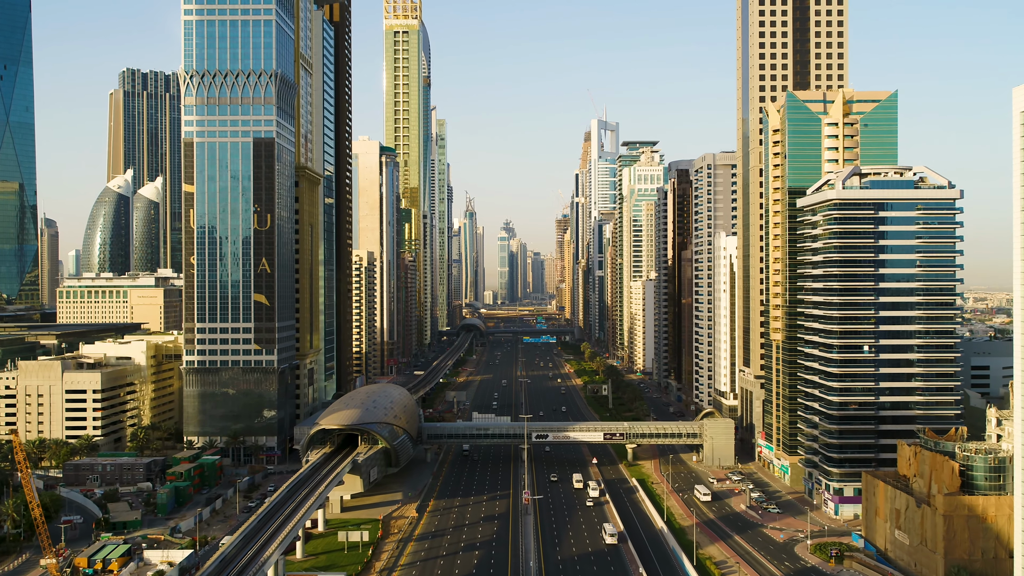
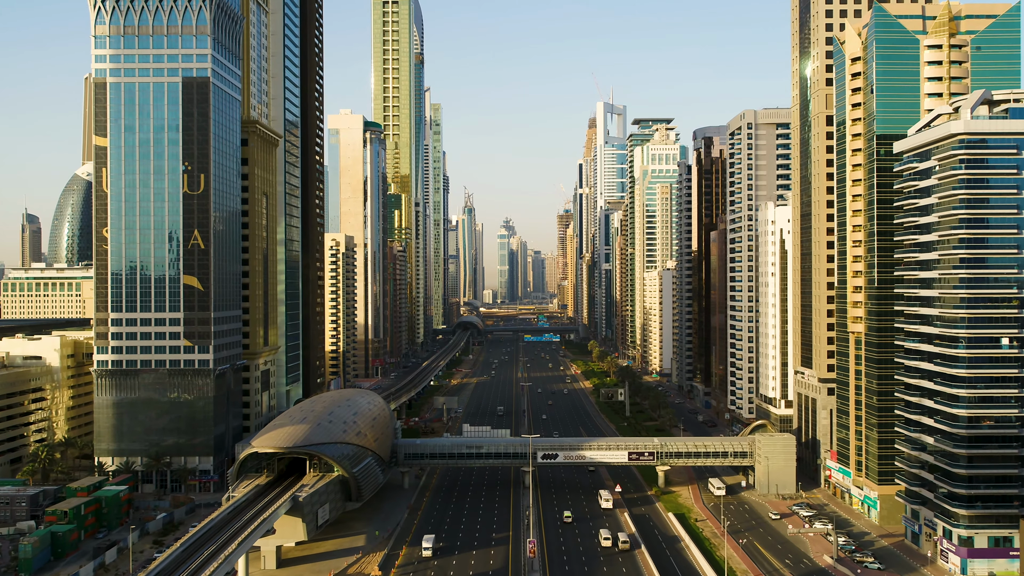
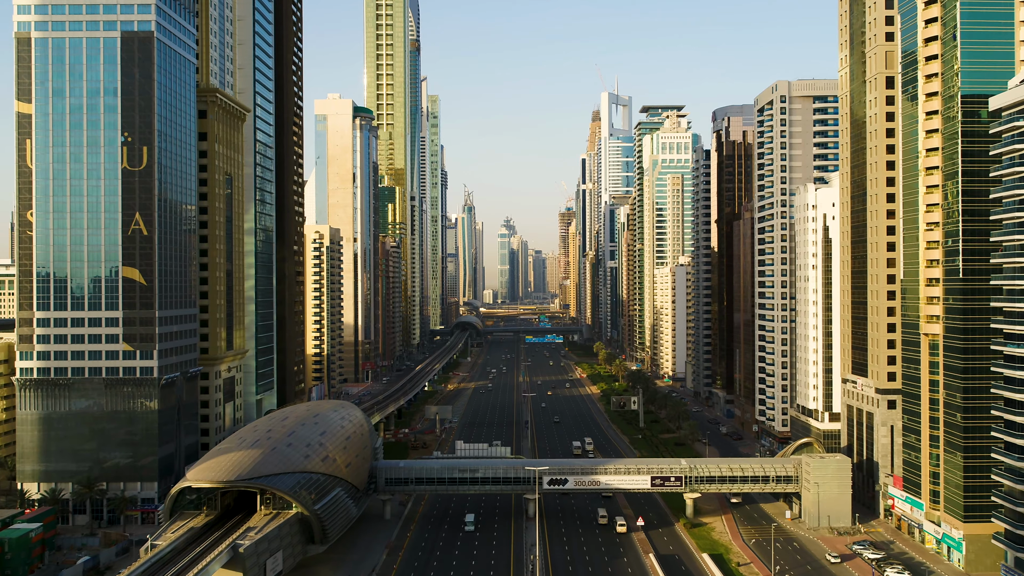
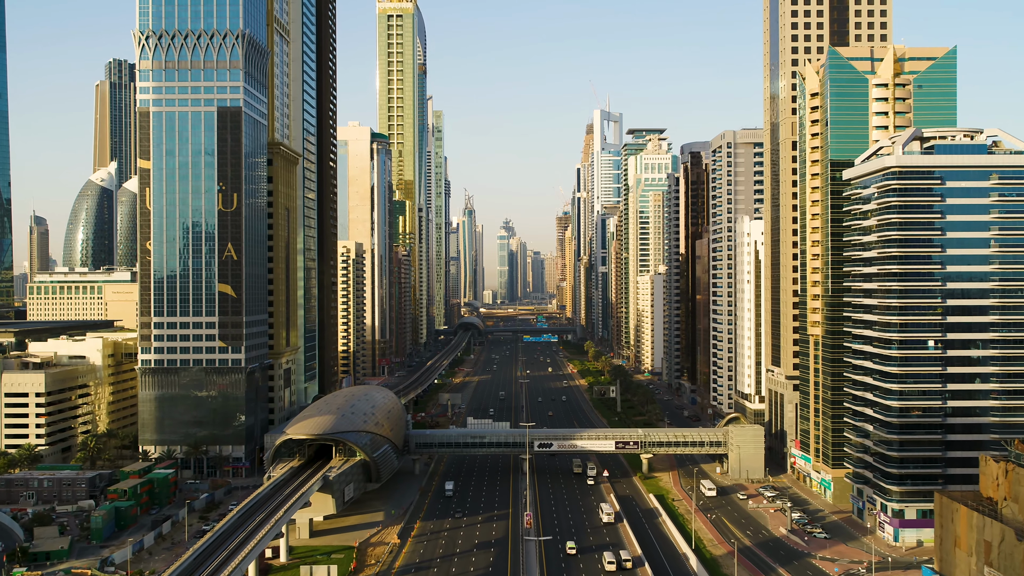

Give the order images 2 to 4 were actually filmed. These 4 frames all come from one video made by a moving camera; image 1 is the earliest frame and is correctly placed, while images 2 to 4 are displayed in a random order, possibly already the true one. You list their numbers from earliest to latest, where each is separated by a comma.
4, 2, 3
